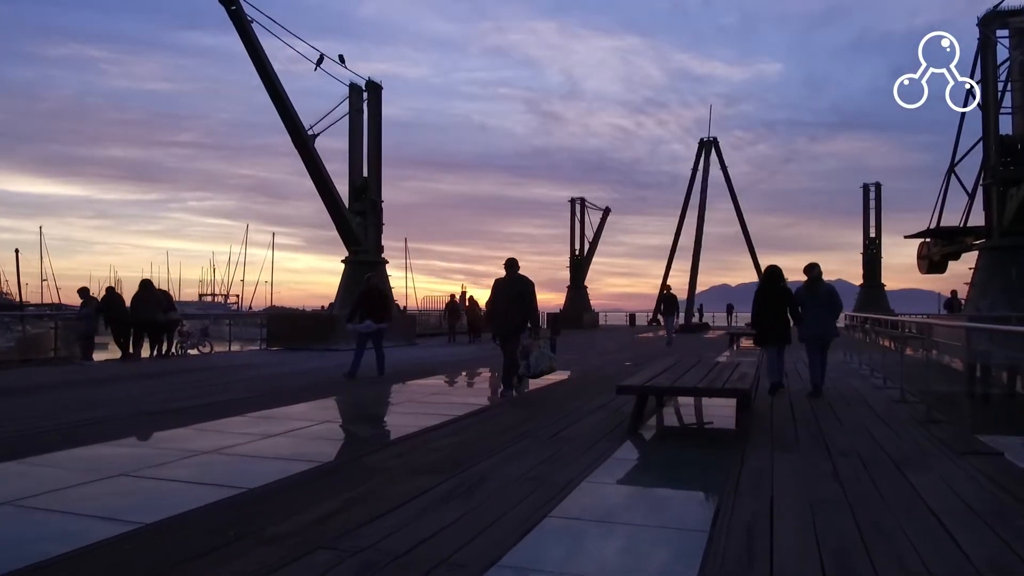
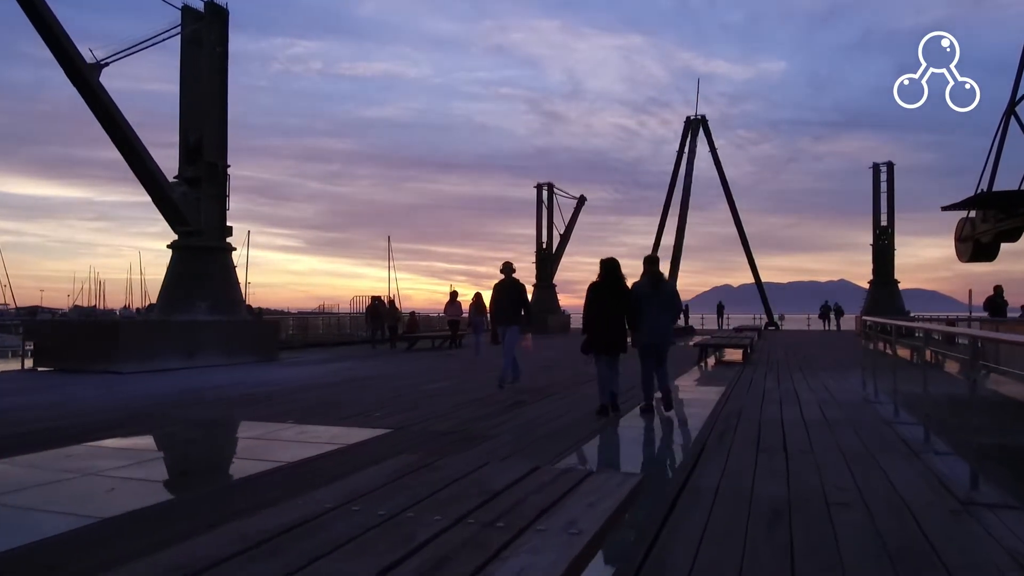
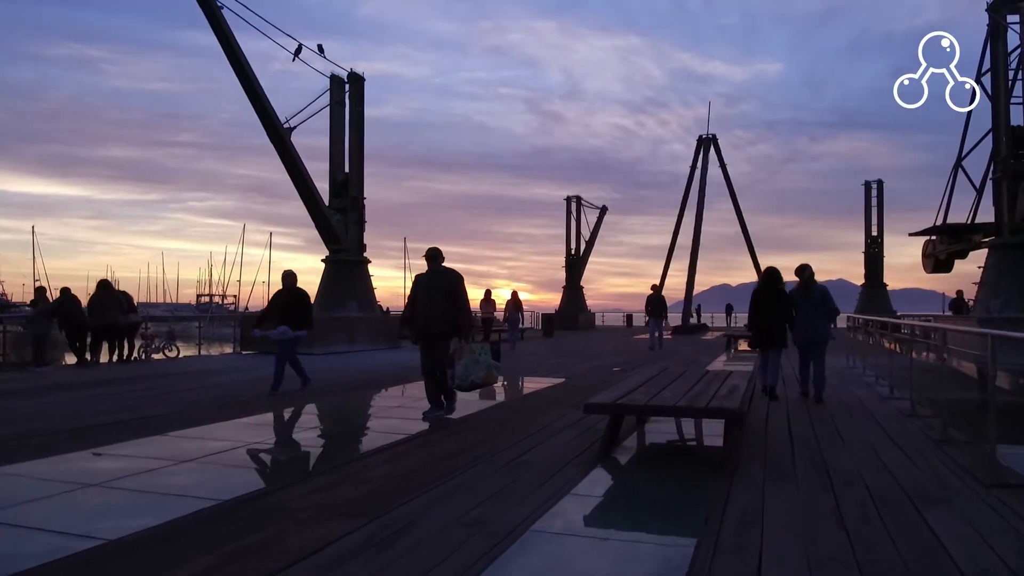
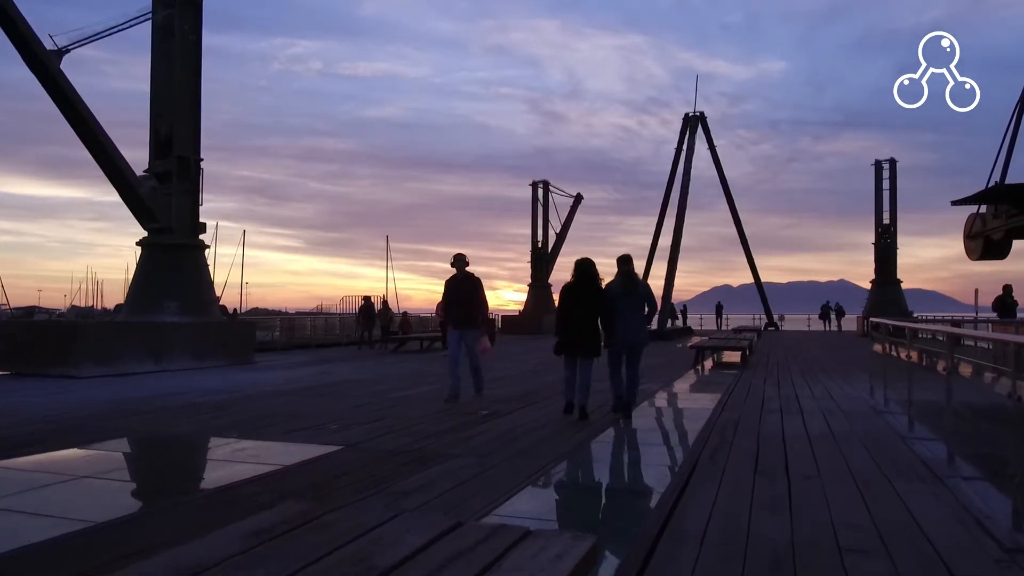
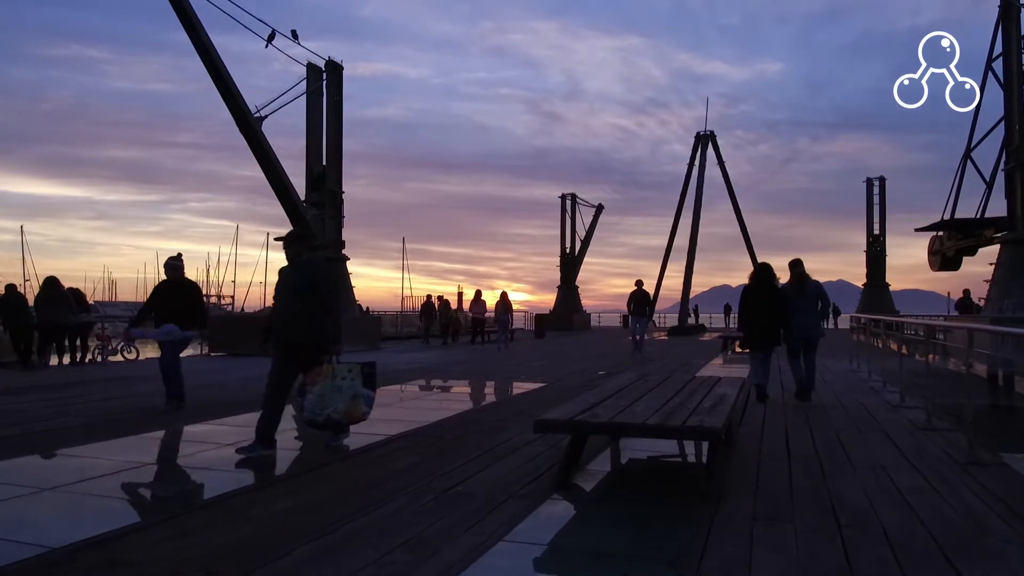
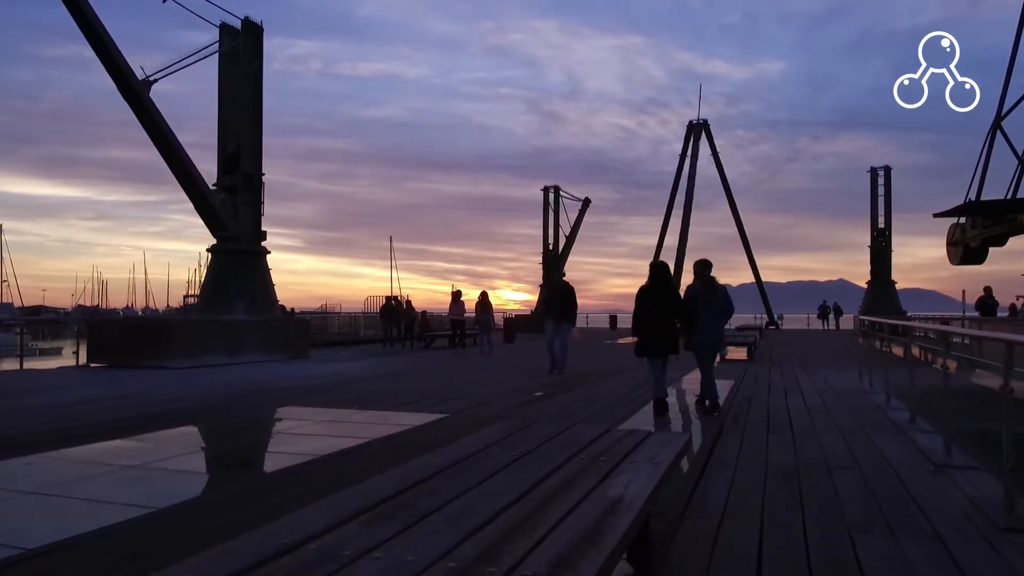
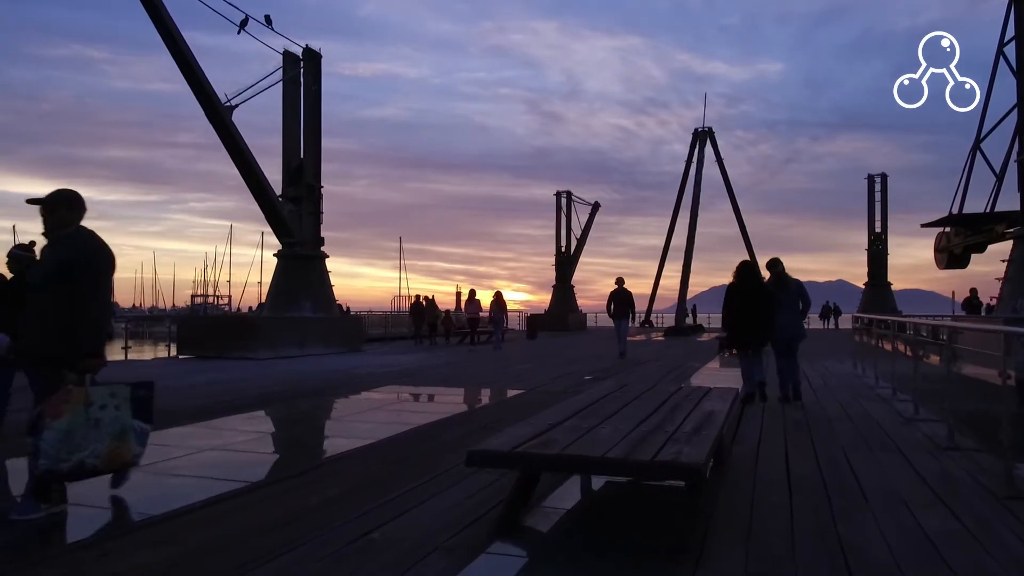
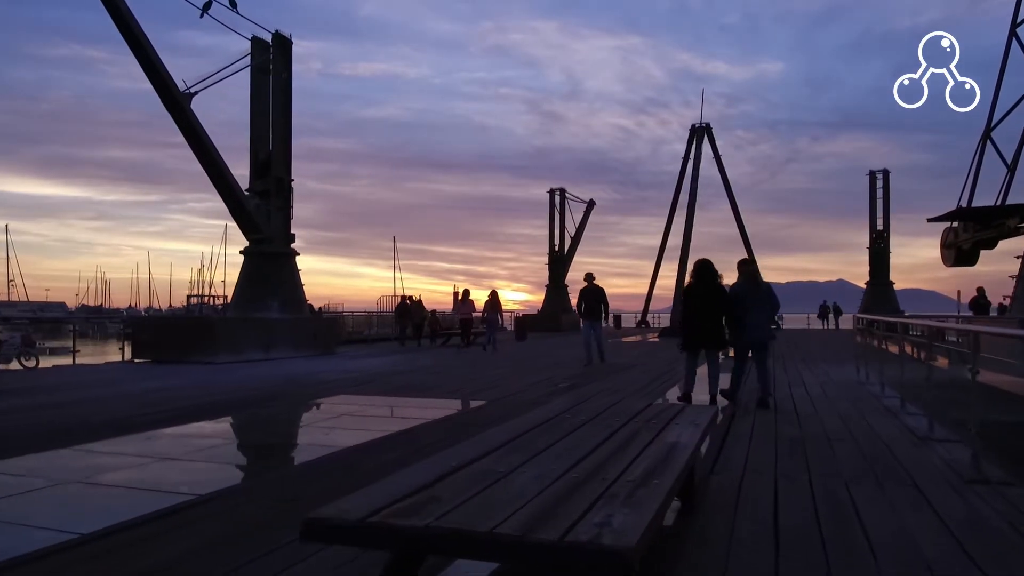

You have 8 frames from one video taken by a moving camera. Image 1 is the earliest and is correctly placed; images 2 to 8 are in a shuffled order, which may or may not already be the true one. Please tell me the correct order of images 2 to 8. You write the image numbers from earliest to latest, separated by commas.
3, 5, 7, 8, 6, 2, 4
